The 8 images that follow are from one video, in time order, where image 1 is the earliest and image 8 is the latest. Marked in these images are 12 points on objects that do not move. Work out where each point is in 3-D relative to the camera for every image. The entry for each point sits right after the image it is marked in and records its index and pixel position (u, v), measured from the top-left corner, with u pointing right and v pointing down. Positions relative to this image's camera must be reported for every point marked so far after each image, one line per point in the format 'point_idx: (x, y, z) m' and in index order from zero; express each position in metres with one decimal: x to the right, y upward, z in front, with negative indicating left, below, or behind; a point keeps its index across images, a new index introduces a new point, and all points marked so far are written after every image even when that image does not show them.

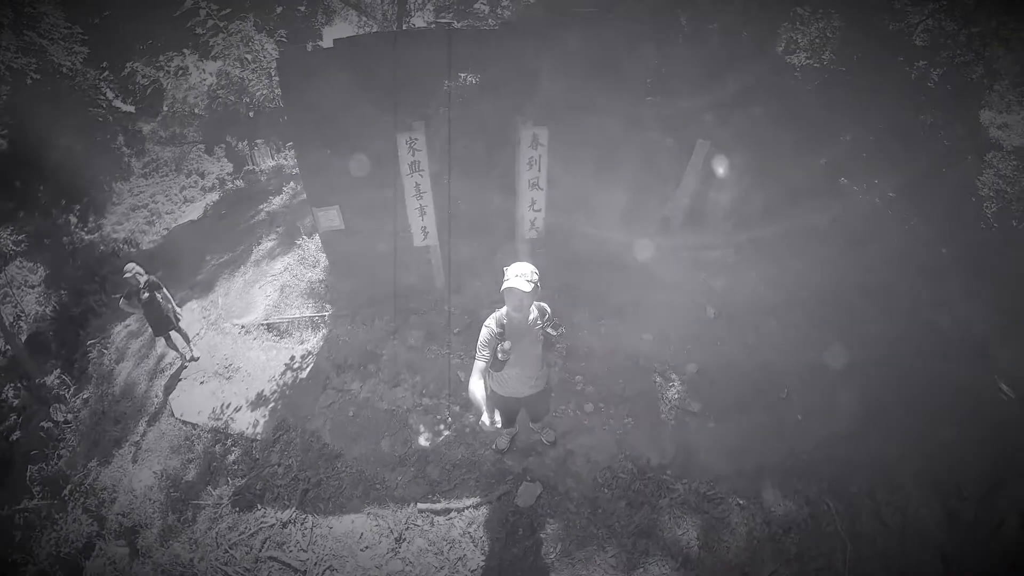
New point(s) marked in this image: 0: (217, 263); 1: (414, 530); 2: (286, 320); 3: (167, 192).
0: (-4.3, +0.3, +6.1) m
1: (-1.0, -2.7, +4.6) m
2: (-3.5, -0.5, +6.5) m
3: (-4.4, +1.1, +5.3) m
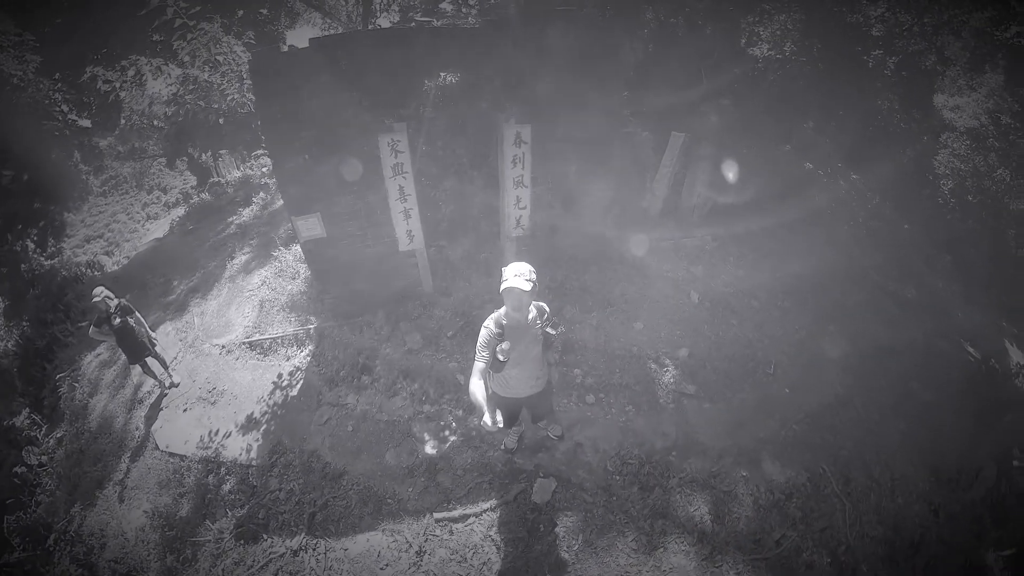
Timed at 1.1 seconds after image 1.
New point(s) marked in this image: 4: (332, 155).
0: (-4.4, 0.0, +5.7) m
1: (-0.8, -2.8, +4.5) m
2: (-3.6, -0.7, +6.2) m
3: (-4.5, +0.9, +4.9) m
4: (-2.4, +1.8, +5.6) m
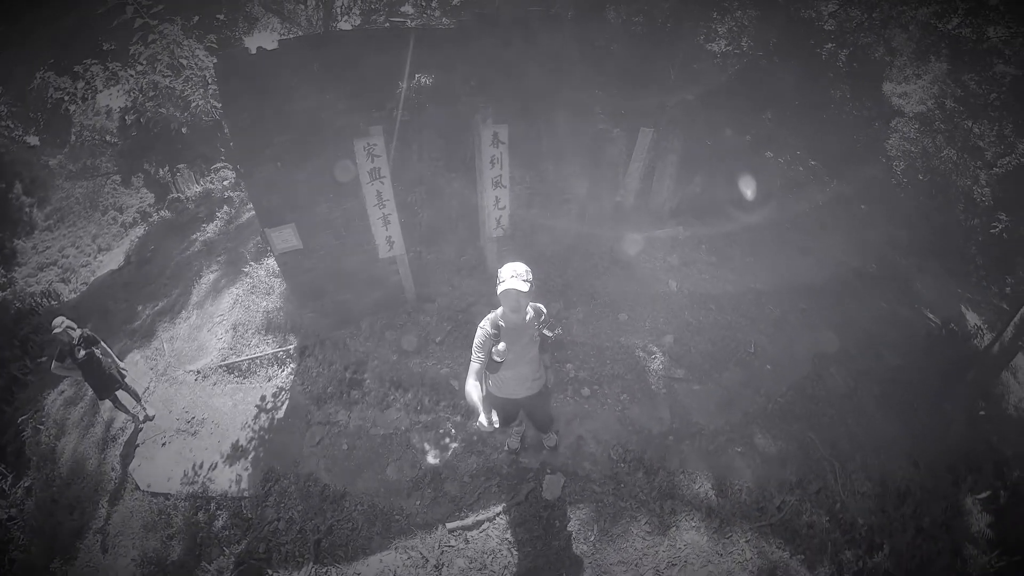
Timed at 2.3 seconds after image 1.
0: (-4.5, -0.3, +5.2) m
1: (-0.6, -2.8, +4.4) m
2: (-3.7, -1.0, +5.8) m
3: (-4.6, +0.5, +4.4) m
4: (-2.6, +1.6, +5.3) m
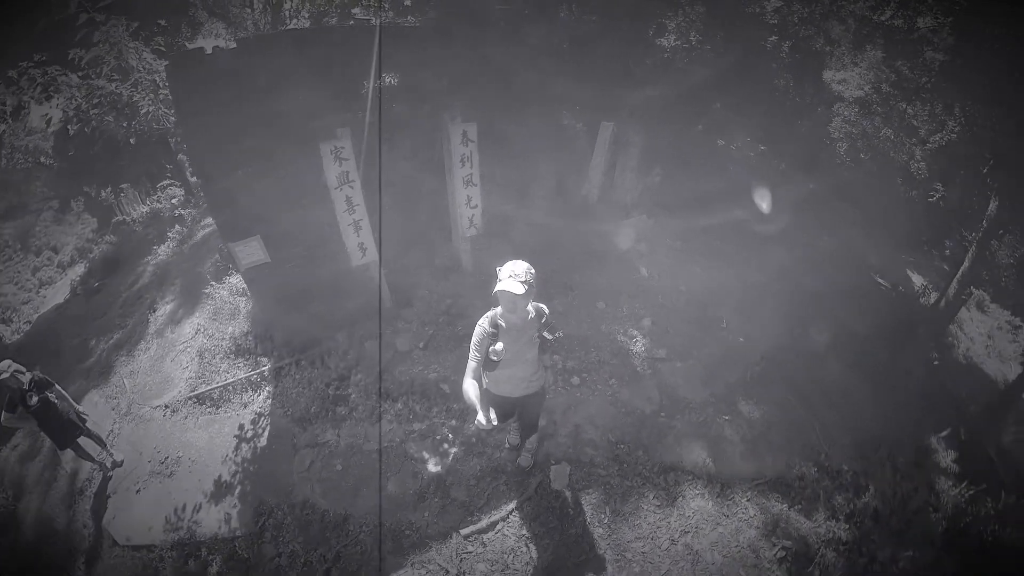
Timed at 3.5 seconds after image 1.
0: (-4.6, -0.6, +4.7) m
1: (-0.4, -2.8, +4.3) m
2: (-3.8, -1.3, +5.3) m
3: (-4.6, +0.2, +3.8) m
4: (-2.9, +1.4, +4.9) m
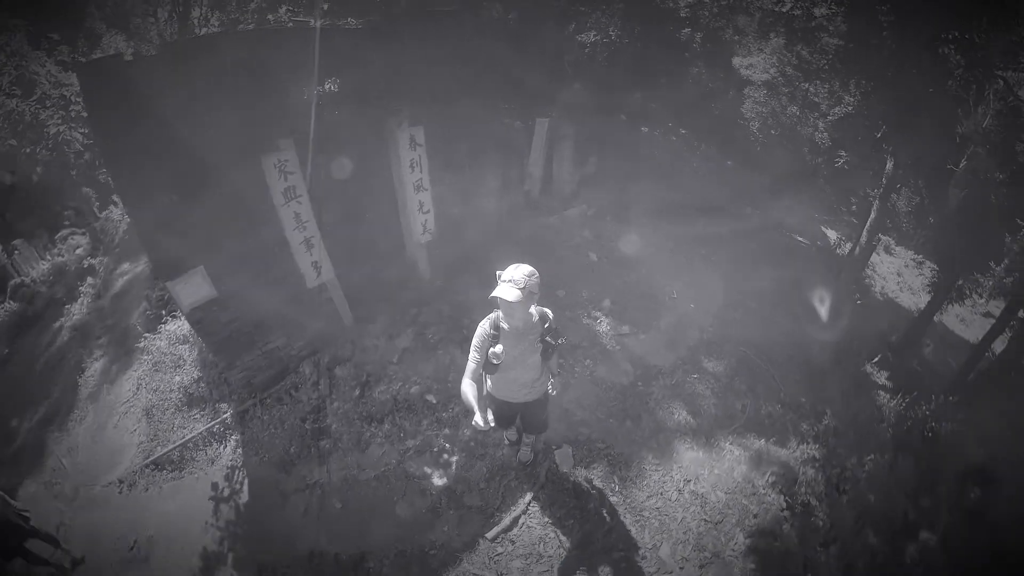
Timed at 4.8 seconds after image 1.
0: (-4.5, -1.2, +3.8) m
1: (-0.1, -2.8, +4.3) m
2: (-3.8, -1.7, +4.6) m
3: (-4.5, -0.4, +2.9) m
4: (-3.2, +1.0, +4.3) m
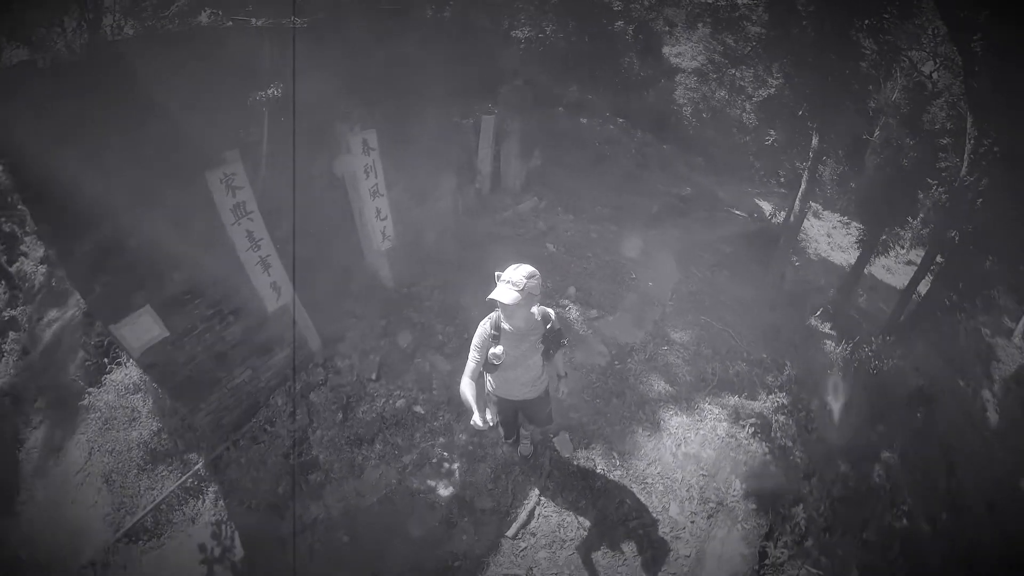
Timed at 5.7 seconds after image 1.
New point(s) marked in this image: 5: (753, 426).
0: (-4.2, -1.7, +3.0) m
1: (+0.1, -2.8, +4.3) m
2: (-3.6, -2.2, +3.9) m
3: (-4.2, -0.9, +2.2) m
4: (-3.3, +0.6, +3.8) m
5: (+3.0, -1.7, +5.2) m
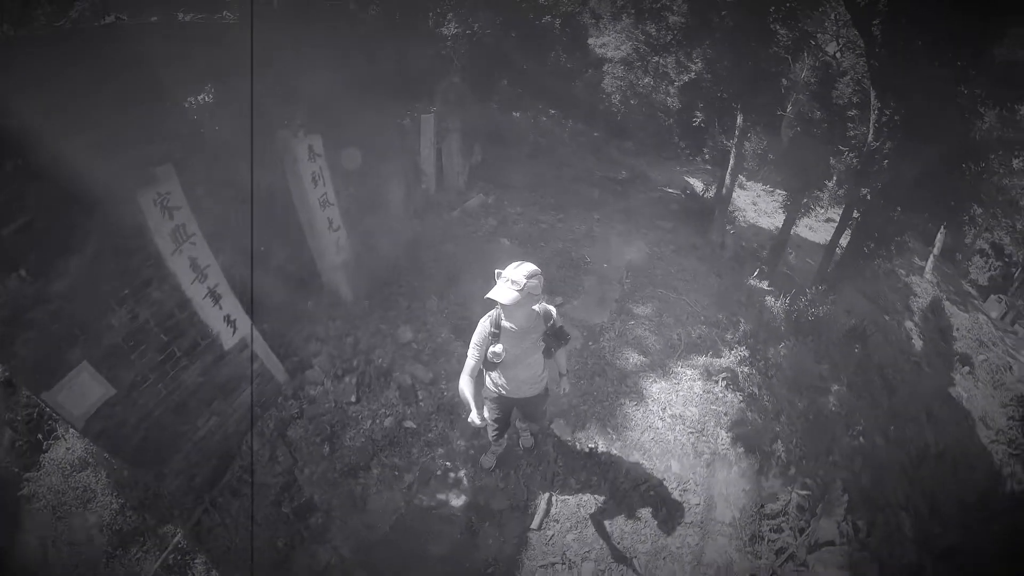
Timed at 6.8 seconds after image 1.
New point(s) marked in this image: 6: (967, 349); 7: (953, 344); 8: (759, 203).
0: (-3.7, -2.2, +2.2) m
1: (+0.4, -2.7, +4.4) m
2: (-3.2, -2.6, +3.3) m
3: (-3.6, -1.4, +1.4) m
4: (-3.3, +0.2, +3.1) m
5: (+2.9, -1.2, +5.7) m
6: (+3.9, -0.6, +3.6) m
7: (+3.9, -0.5, +3.7) m
8: (+3.4, +1.1, +5.7) m
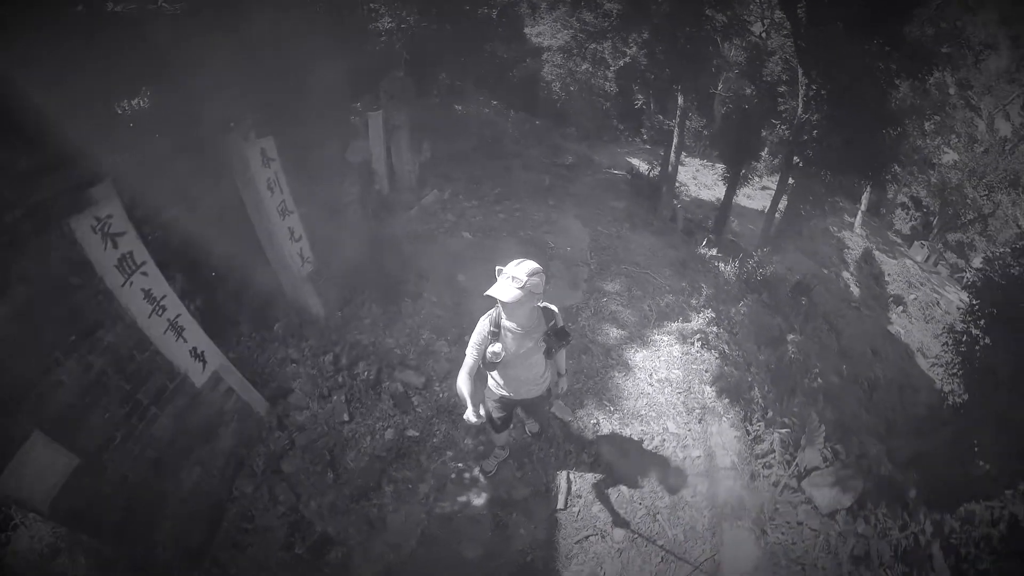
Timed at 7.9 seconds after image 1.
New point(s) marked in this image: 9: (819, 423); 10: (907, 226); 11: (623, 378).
0: (-3.0, -2.6, +1.7) m
1: (+0.7, -2.5, +4.5) m
2: (-2.6, -2.9, +2.8) m
3: (-2.8, -1.7, +0.8) m
4: (-3.0, -0.1, +2.5) m
5: (+2.7, -0.8, +6.2) m
6: (+4.0, 0.0, +4.3) m
7: (+3.9, 0.0, +4.4) m
8: (+2.9, +1.7, +6.3) m
9: (+3.6, -1.6, +5.0) m
10: (+3.9, +0.7, +4.2) m
11: (+1.6, -1.3, +5.9) m
